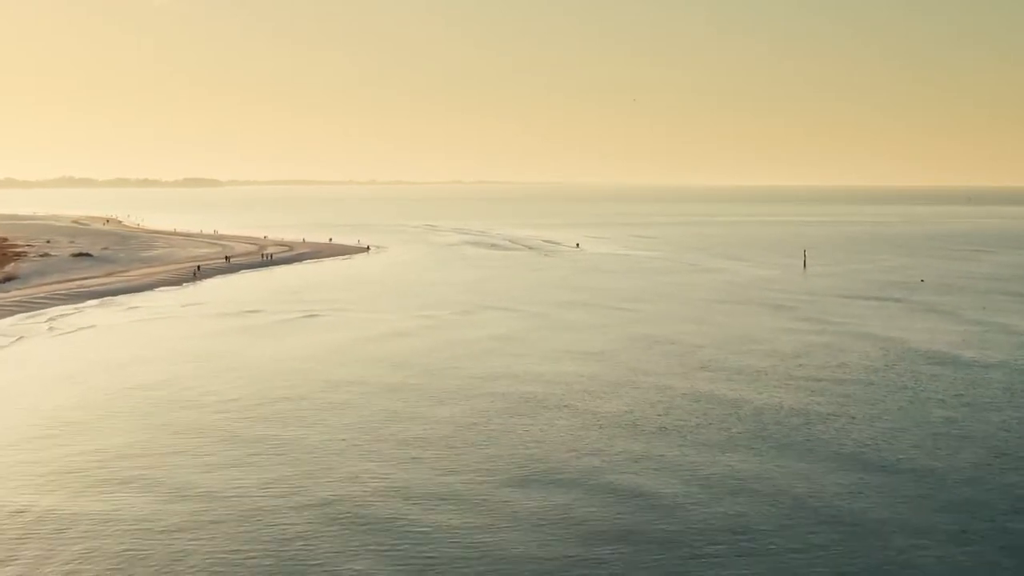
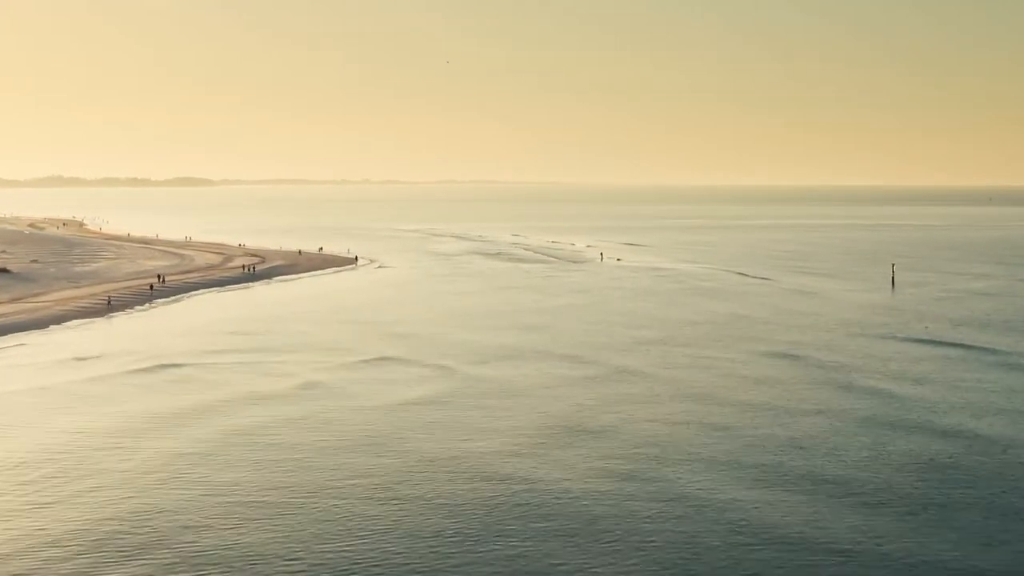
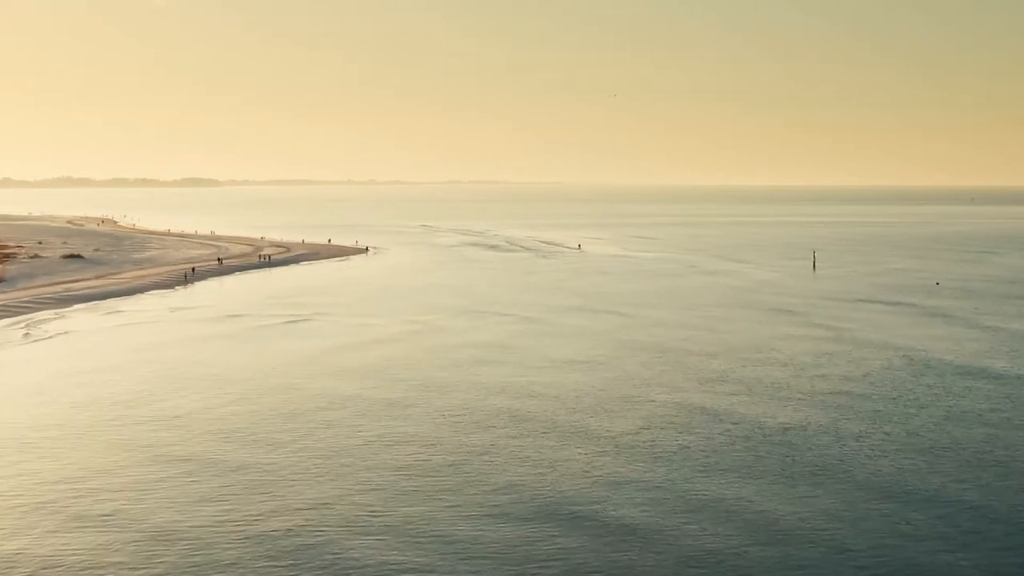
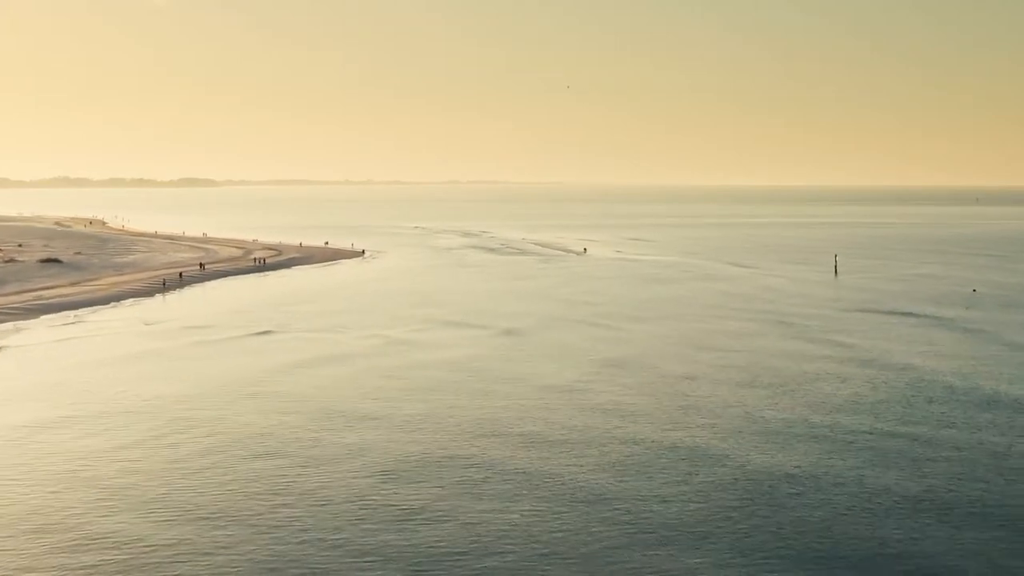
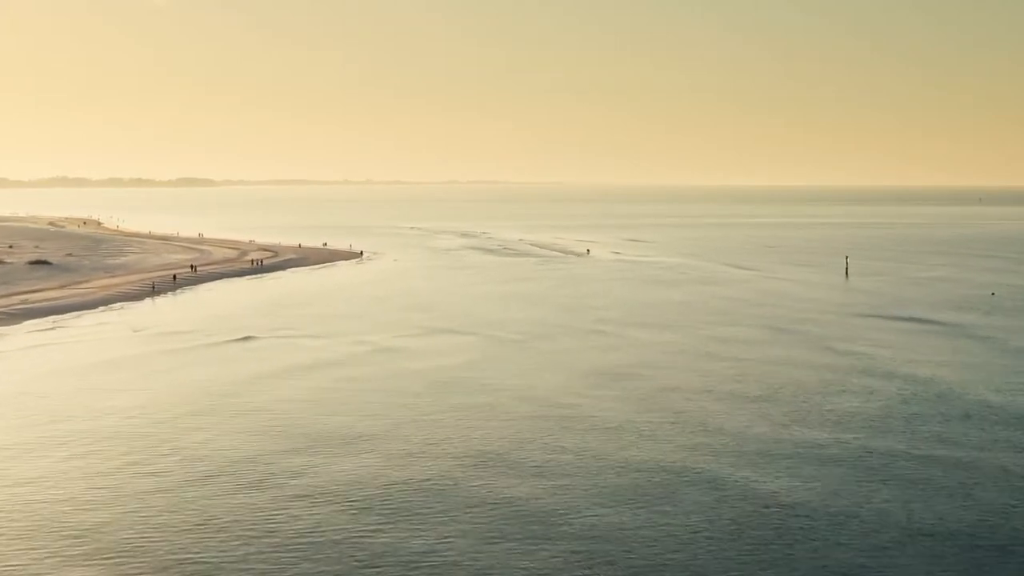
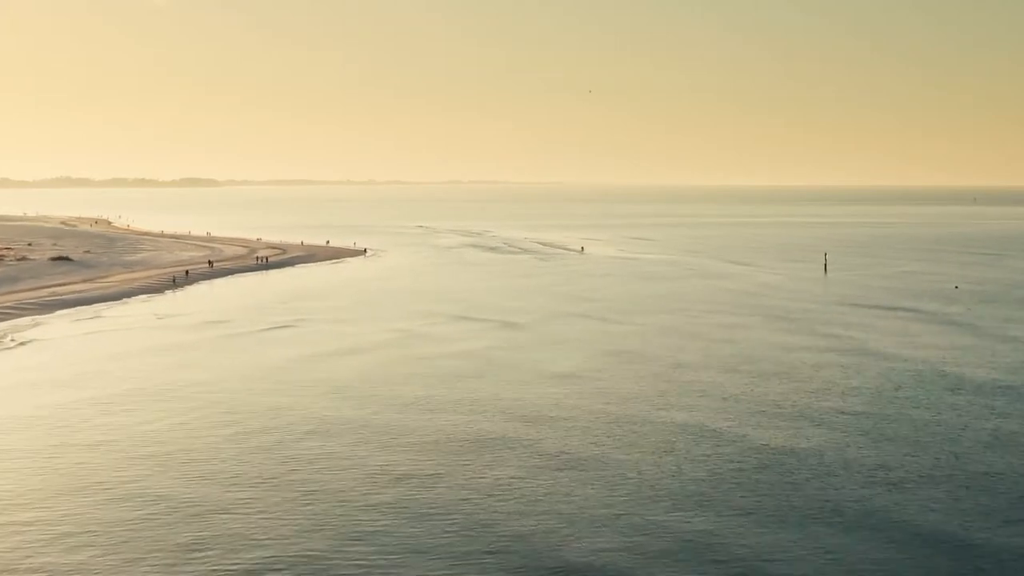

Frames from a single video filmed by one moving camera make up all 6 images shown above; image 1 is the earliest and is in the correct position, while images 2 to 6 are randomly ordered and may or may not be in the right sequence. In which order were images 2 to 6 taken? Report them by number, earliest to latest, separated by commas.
3, 6, 4, 5, 2
